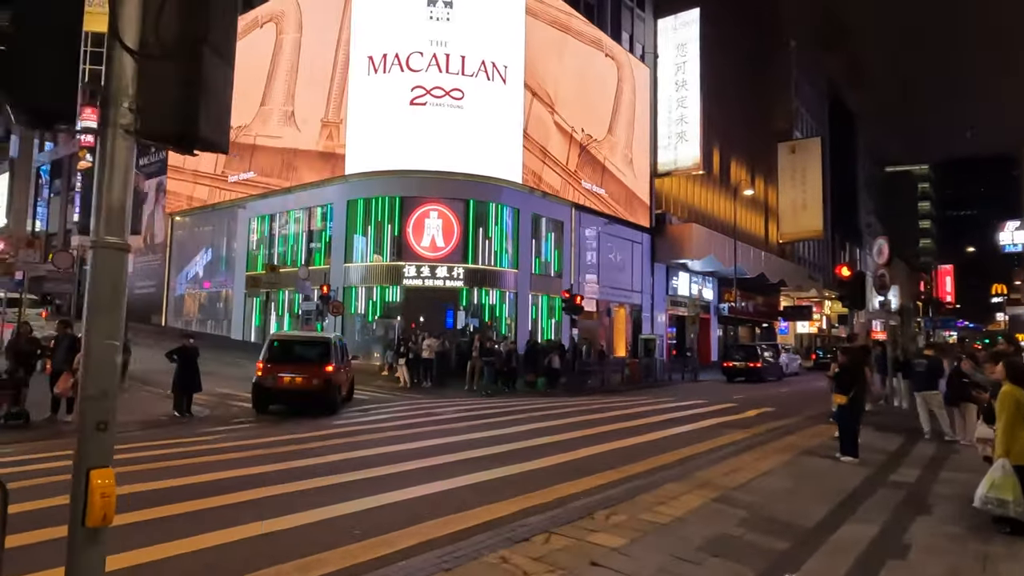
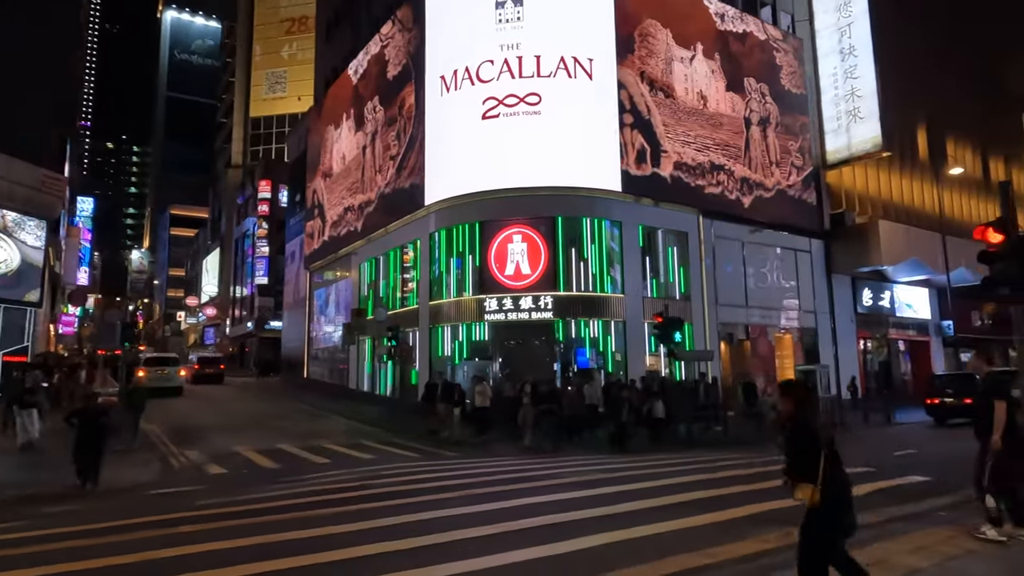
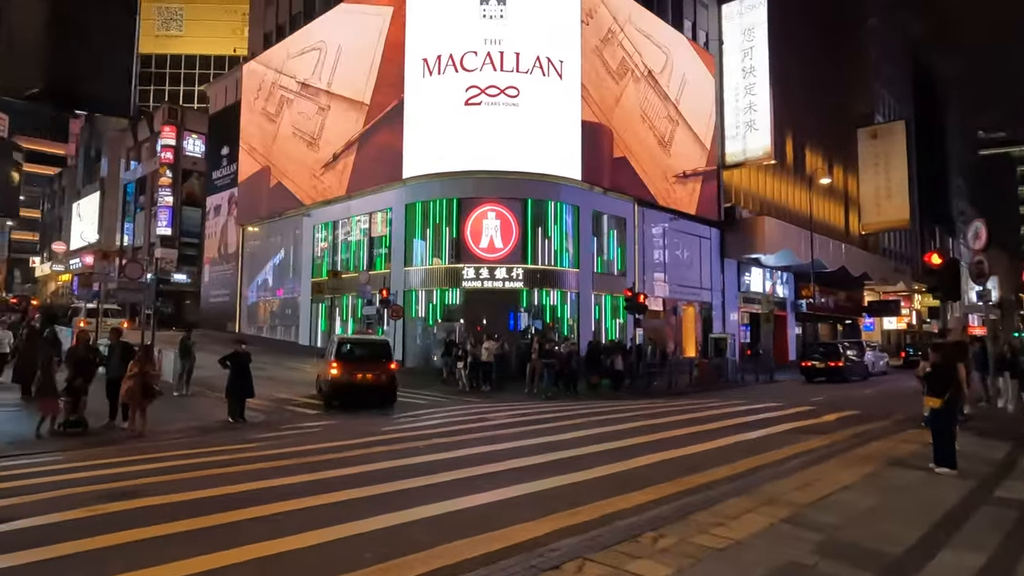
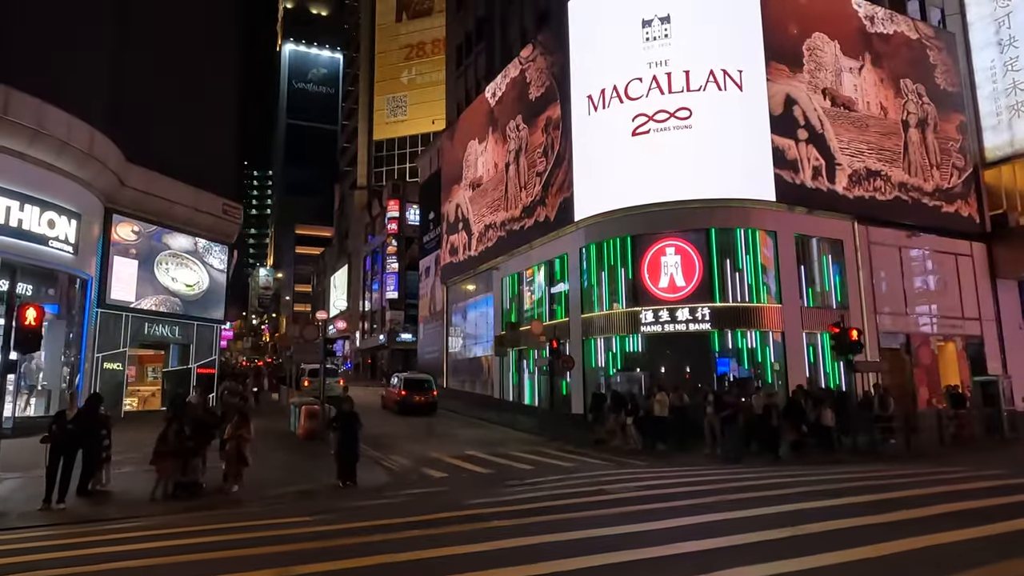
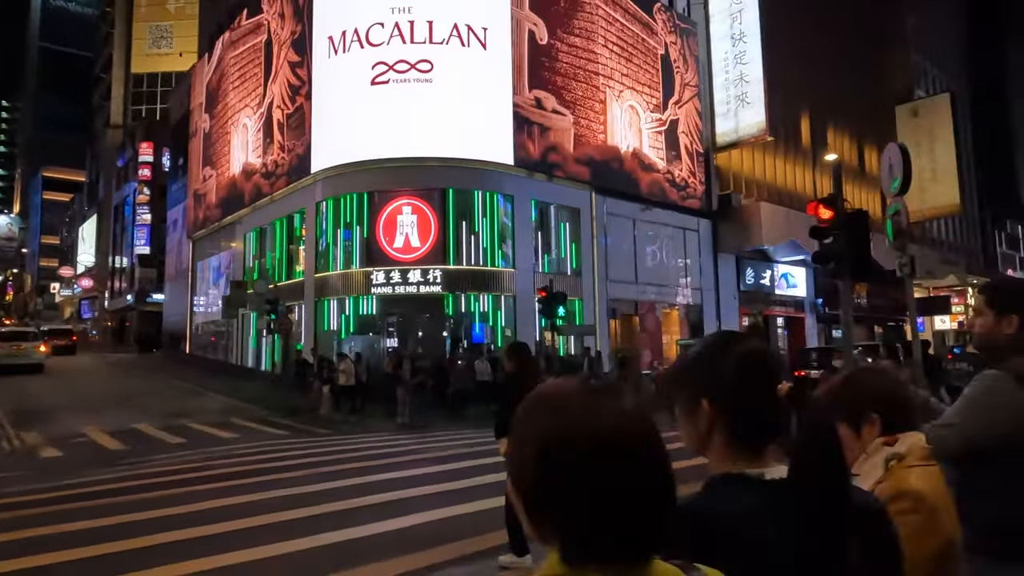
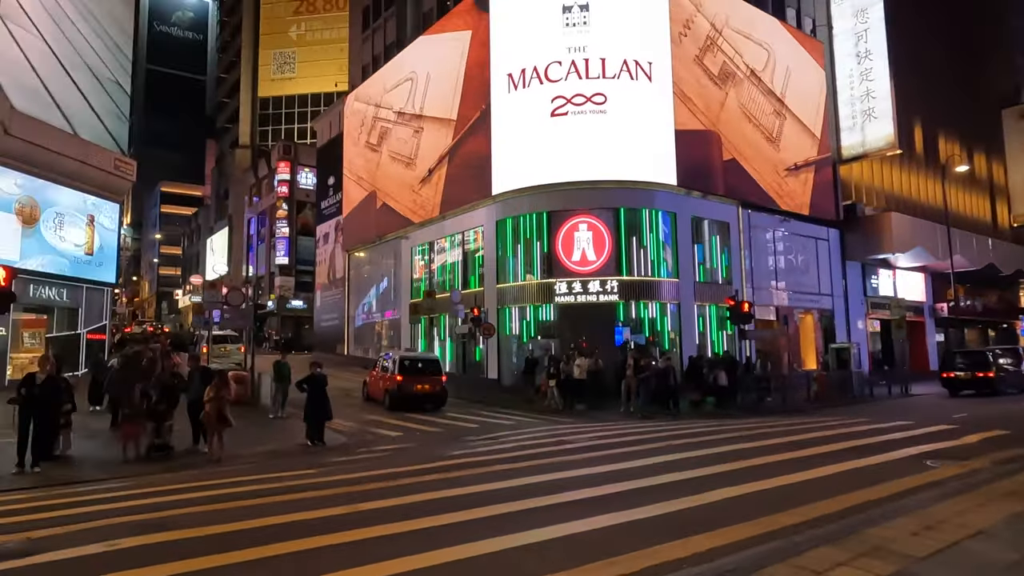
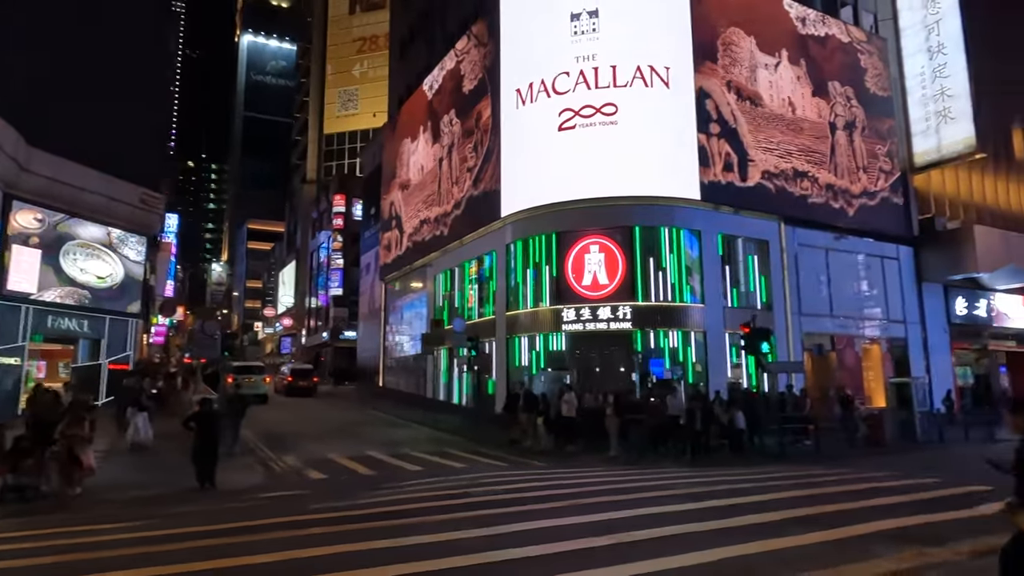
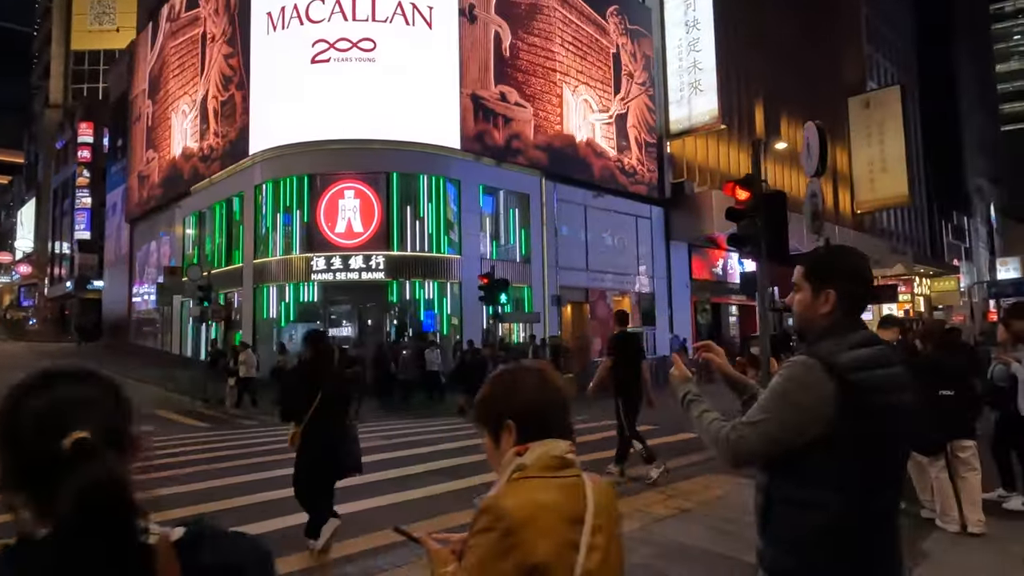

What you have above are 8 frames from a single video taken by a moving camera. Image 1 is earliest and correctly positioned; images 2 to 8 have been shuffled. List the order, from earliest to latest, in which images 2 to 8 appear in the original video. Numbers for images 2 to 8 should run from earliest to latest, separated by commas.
3, 6, 4, 7, 2, 5, 8
